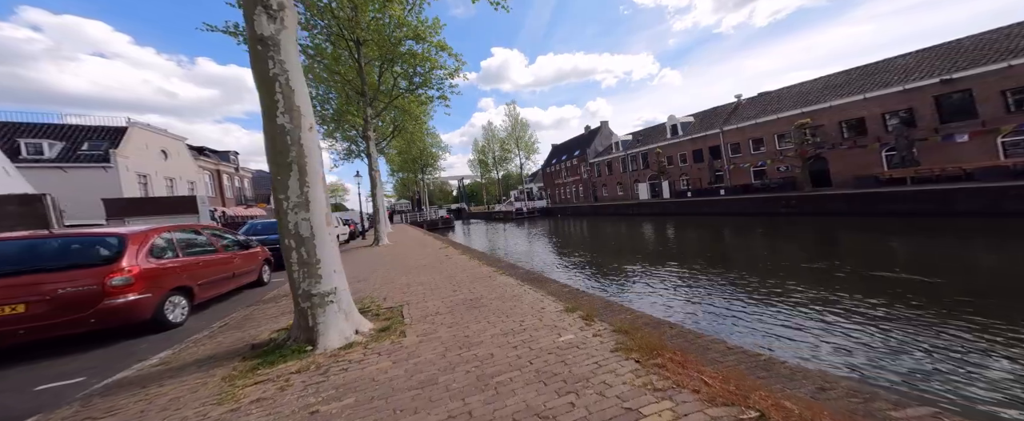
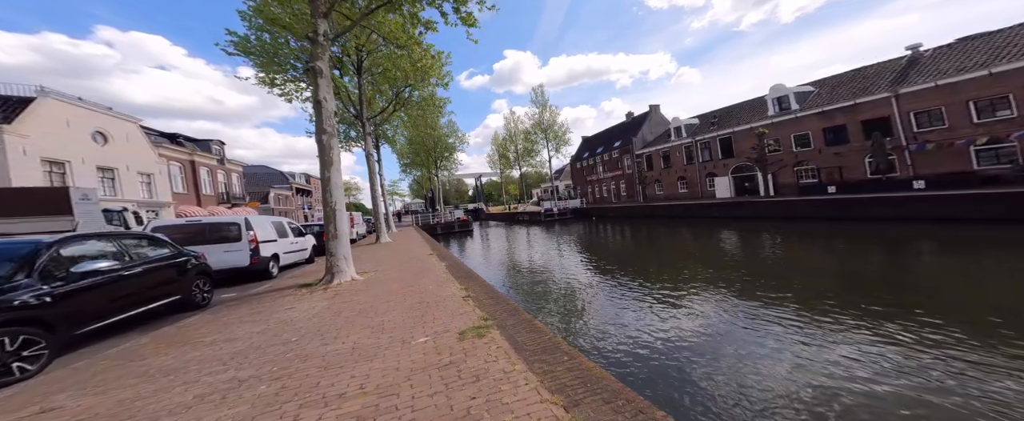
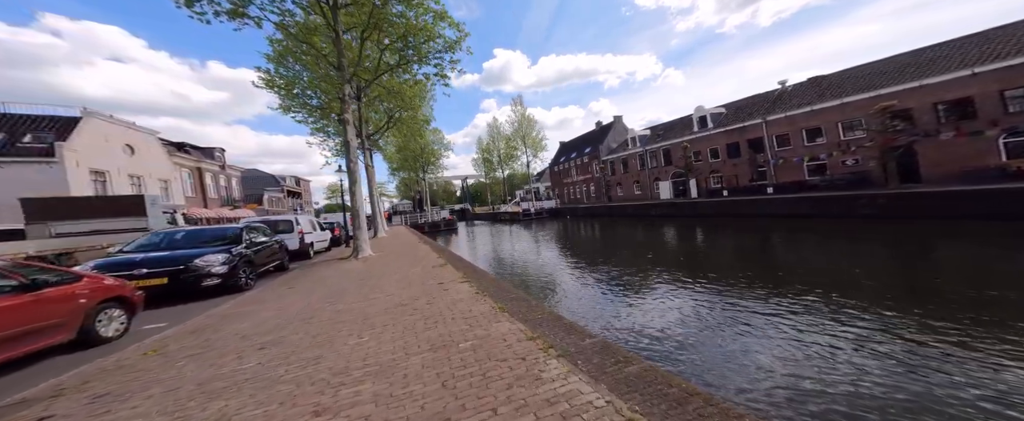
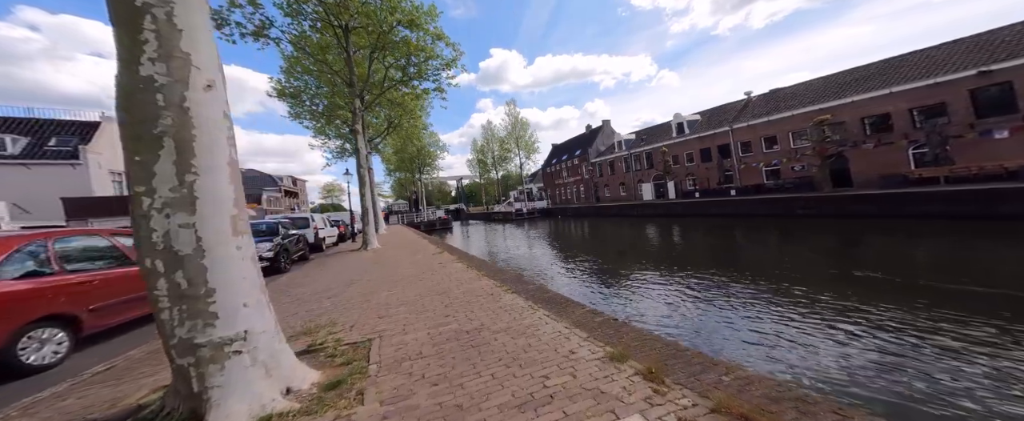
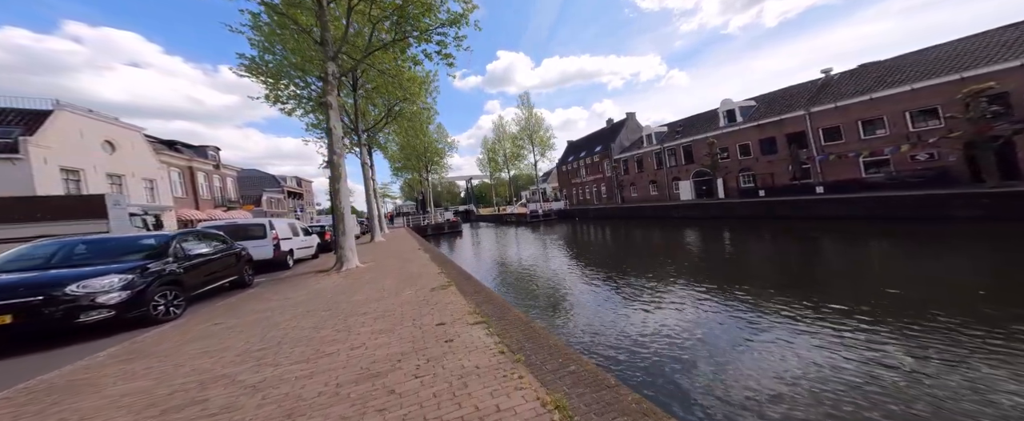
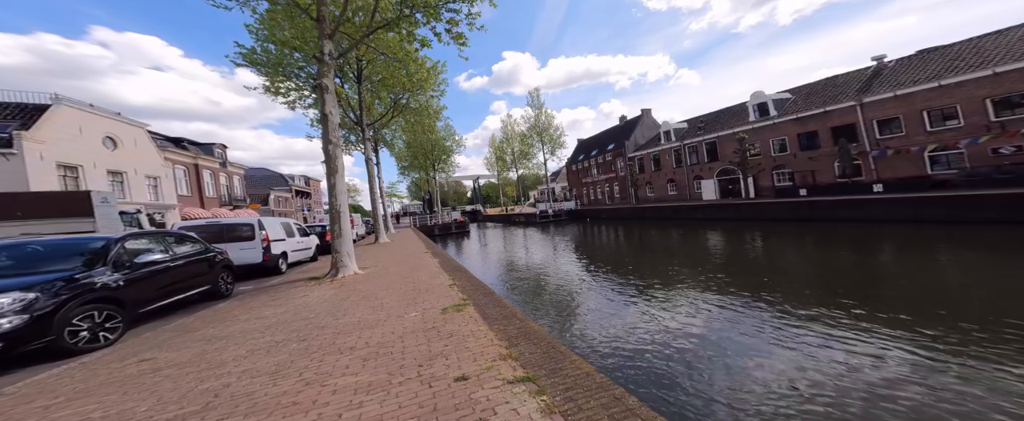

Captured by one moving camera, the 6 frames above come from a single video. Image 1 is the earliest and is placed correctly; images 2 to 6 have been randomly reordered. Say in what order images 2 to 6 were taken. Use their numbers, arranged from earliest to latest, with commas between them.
4, 3, 5, 6, 2
